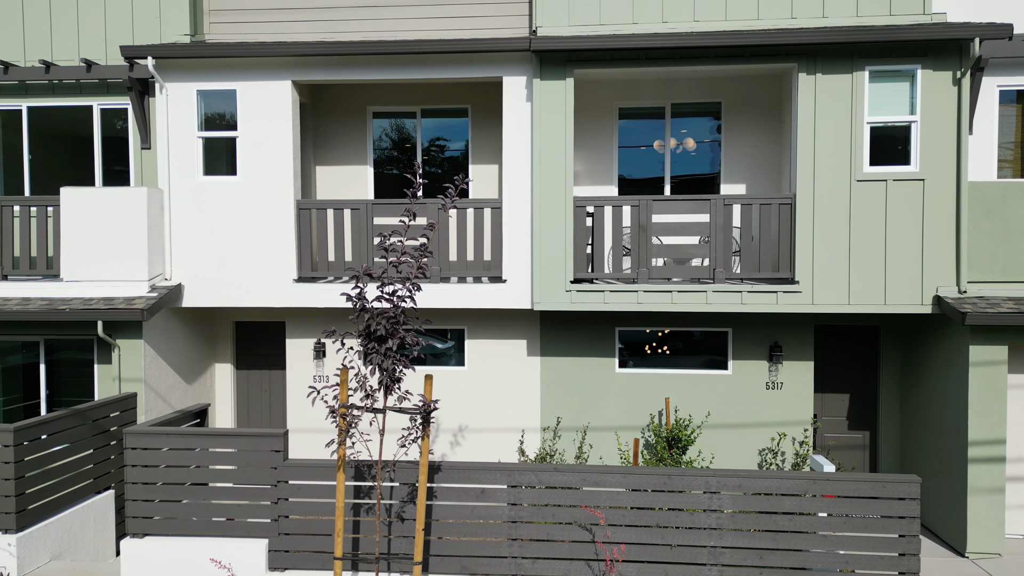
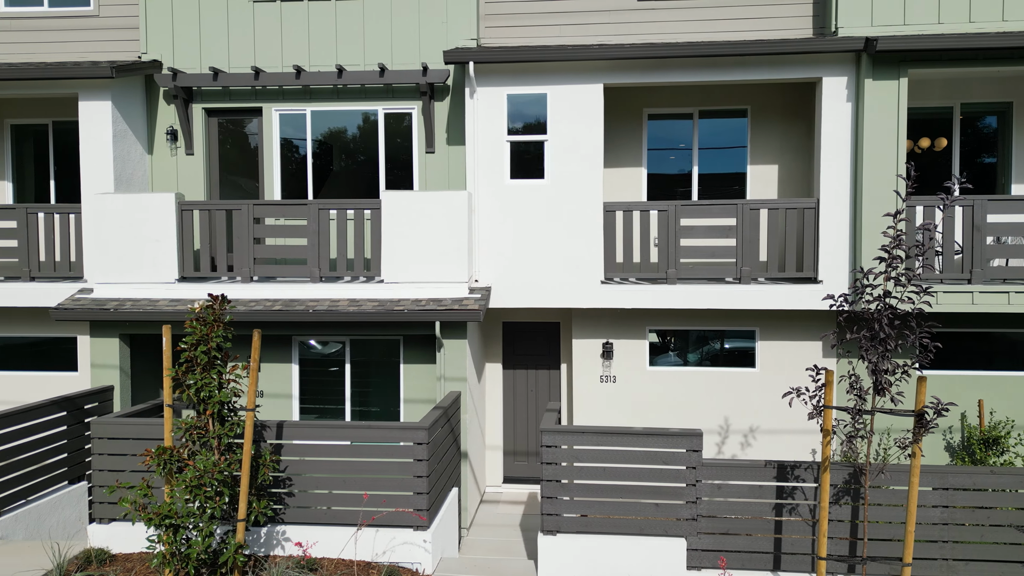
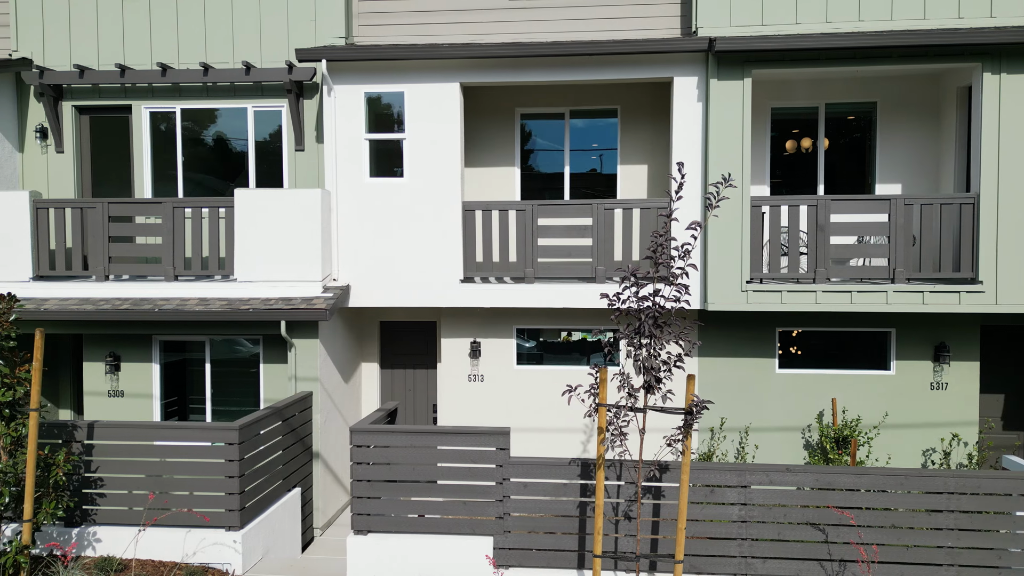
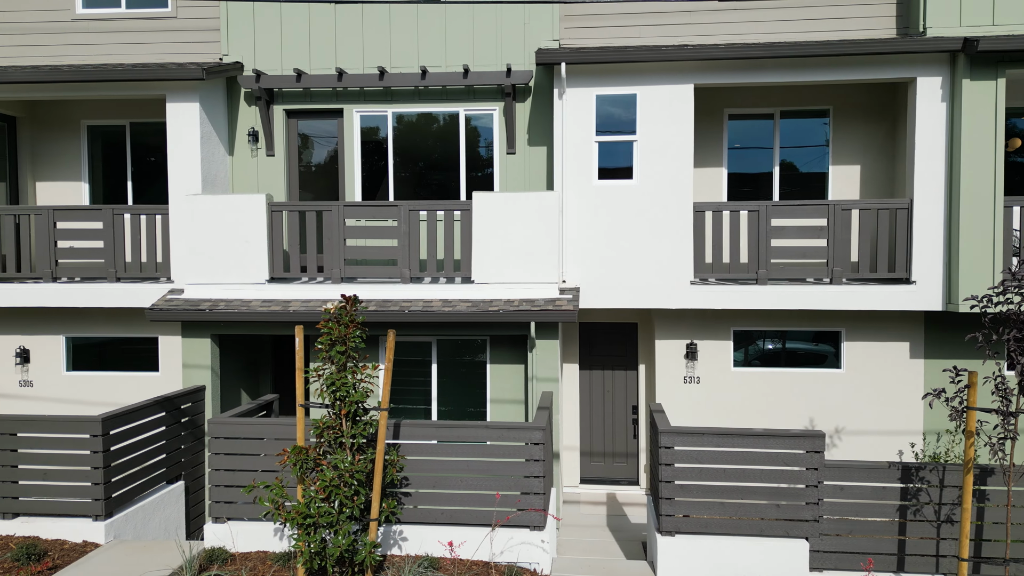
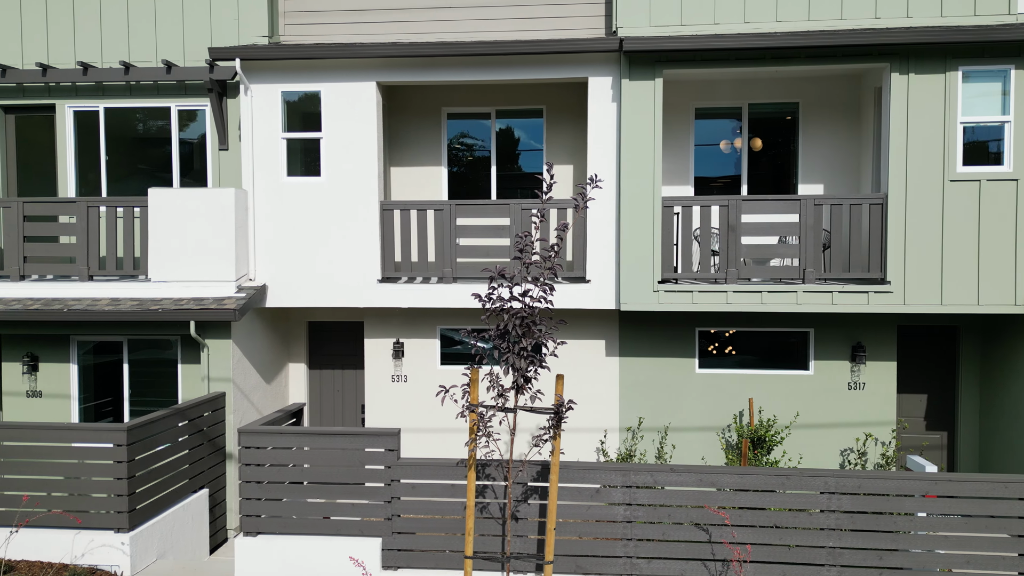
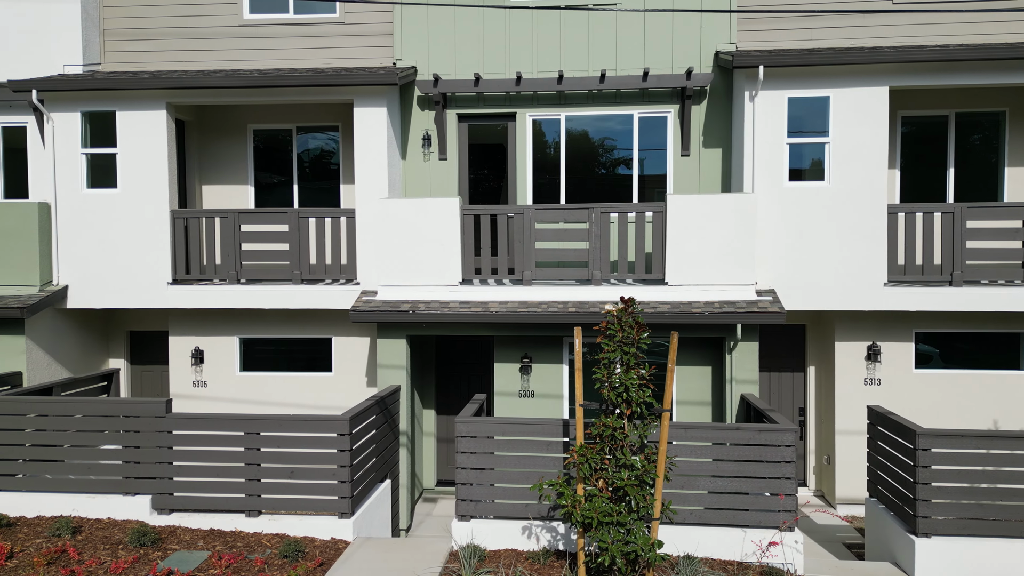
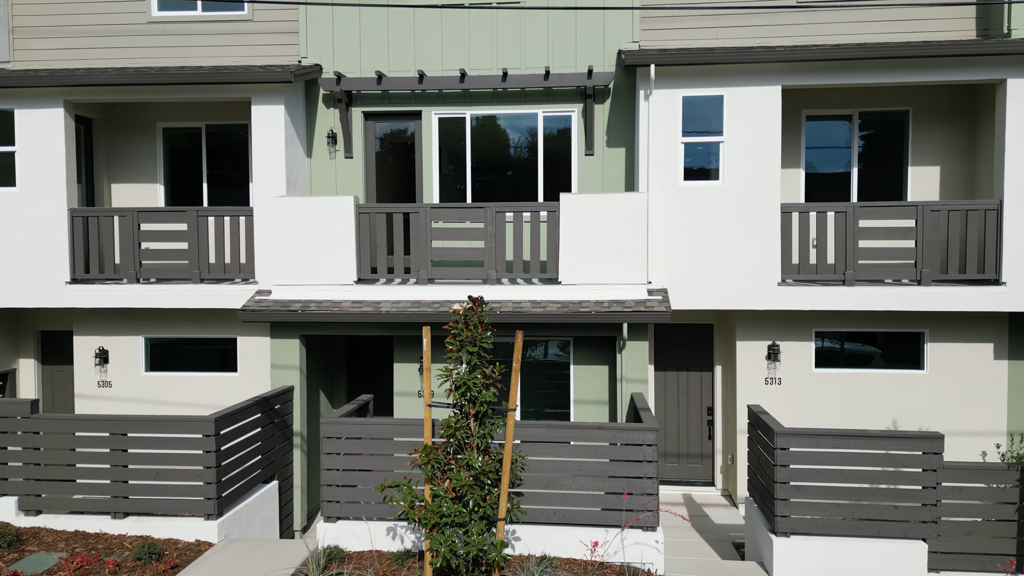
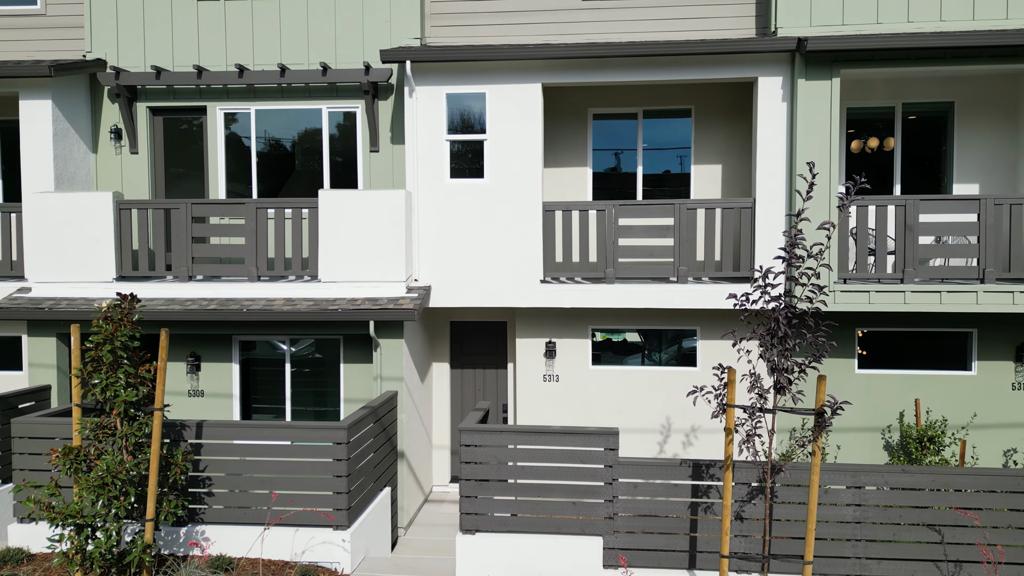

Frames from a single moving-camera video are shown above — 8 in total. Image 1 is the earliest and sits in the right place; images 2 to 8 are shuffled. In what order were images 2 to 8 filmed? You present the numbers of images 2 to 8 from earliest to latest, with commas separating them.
5, 3, 8, 2, 4, 7, 6
